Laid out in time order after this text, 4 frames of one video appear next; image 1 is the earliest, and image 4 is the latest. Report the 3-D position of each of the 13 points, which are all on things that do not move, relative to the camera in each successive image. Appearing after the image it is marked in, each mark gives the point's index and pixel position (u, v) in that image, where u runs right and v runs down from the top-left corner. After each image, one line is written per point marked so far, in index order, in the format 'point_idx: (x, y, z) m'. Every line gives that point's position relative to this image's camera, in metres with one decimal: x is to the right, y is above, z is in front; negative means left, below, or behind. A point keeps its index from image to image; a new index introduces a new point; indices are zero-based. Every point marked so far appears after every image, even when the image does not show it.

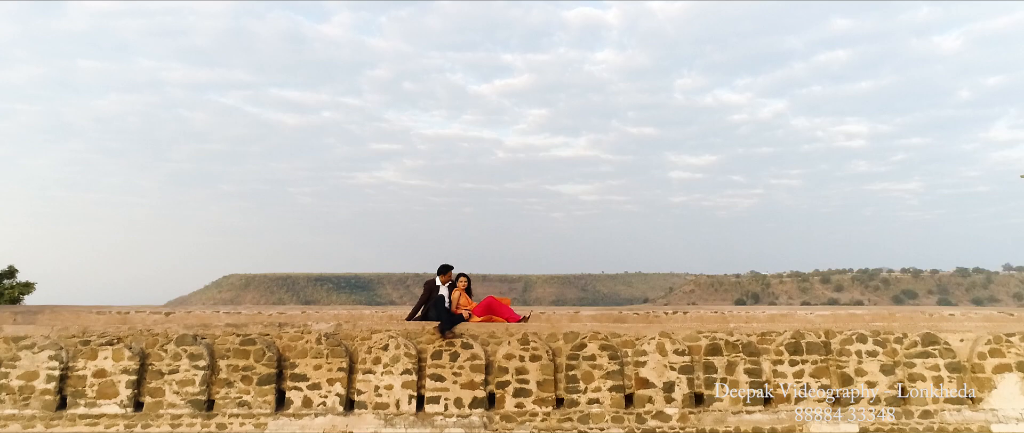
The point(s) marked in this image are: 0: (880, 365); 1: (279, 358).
0: (+2.2, -0.9, +3.6) m
1: (-1.4, -1.0, +3.6) m
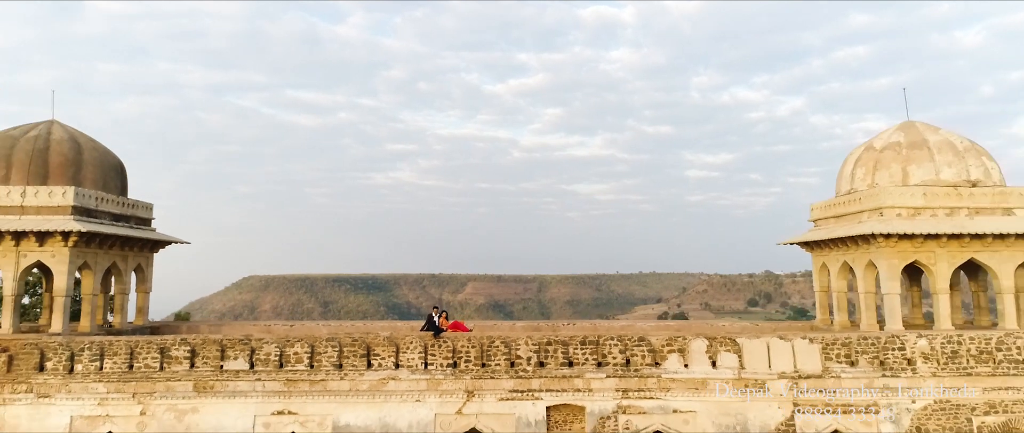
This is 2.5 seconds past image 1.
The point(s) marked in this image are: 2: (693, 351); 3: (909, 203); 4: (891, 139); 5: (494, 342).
0: (+1.5, -2.0, +8.4) m
1: (-2.1, -2.0, +8.6) m
2: (+2.6, -2.0, +8.4) m
3: (+6.2, +0.2, +9.0) m
4: (+6.5, +1.3, +9.9) m
5: (-0.2, -1.8, +8.5) m
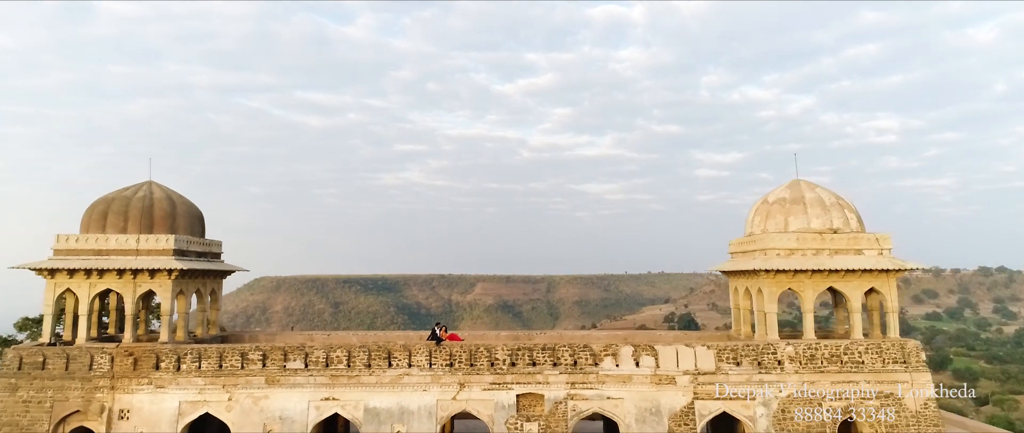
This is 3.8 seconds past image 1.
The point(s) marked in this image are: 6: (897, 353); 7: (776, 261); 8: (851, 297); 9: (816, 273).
0: (+1.1, -2.8, +11.7) m
1: (-2.5, -2.9, +11.9) m
2: (+2.2, -2.8, +11.7) m
3: (+5.8, -0.6, +12.2) m
4: (+6.1, +0.5, +13.1) m
5: (-0.7, -2.7, +11.8) m
6: (+7.8, -2.8, +11.6) m
7: (+5.5, -0.9, +12.0) m
8: (+7.1, -1.7, +12.0) m
9: (+6.3, -1.2, +11.9) m
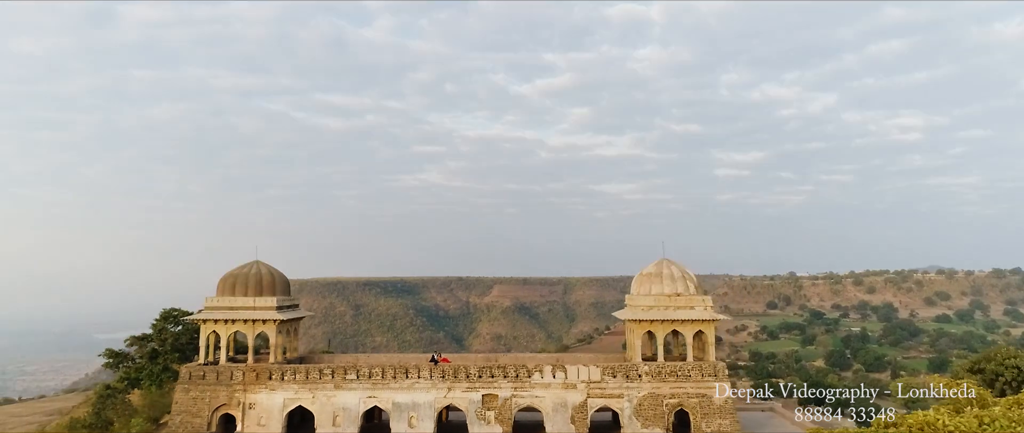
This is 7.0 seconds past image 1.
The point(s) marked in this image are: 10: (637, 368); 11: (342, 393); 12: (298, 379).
0: (0.0, -5.2, +19.6) m
1: (-3.6, -5.4, +19.8) m
2: (+1.1, -5.2, +19.5) m
3: (+4.7, -3.0, +19.9) m
4: (+5.0, -1.9, +20.8) m
5: (-1.8, -5.1, +19.7) m
6: (+6.6, -5.1, +19.2) m
7: (+4.4, -3.3, +19.7) m
8: (+6.0, -4.1, +19.7) m
9: (+5.1, -3.6, +19.6) m
10: (+4.2, -5.1, +19.3) m
11: (-5.8, -6.1, +19.8) m
12: (-7.4, -5.6, +19.9) m
